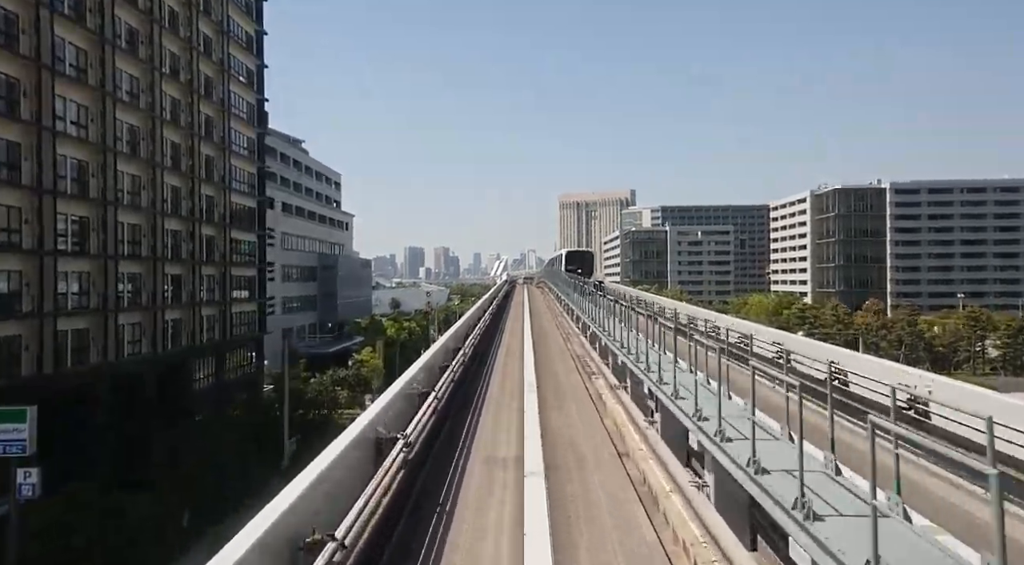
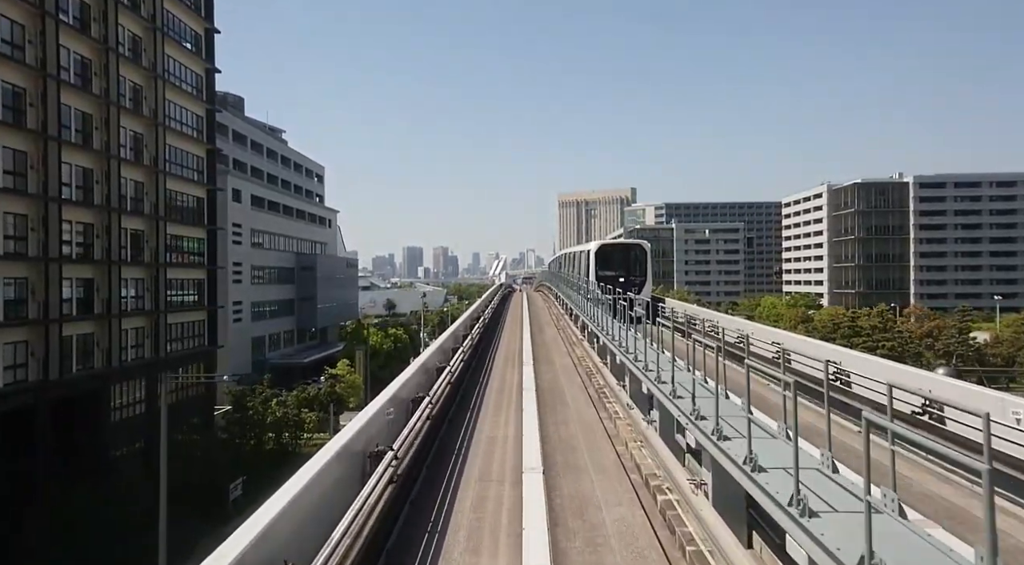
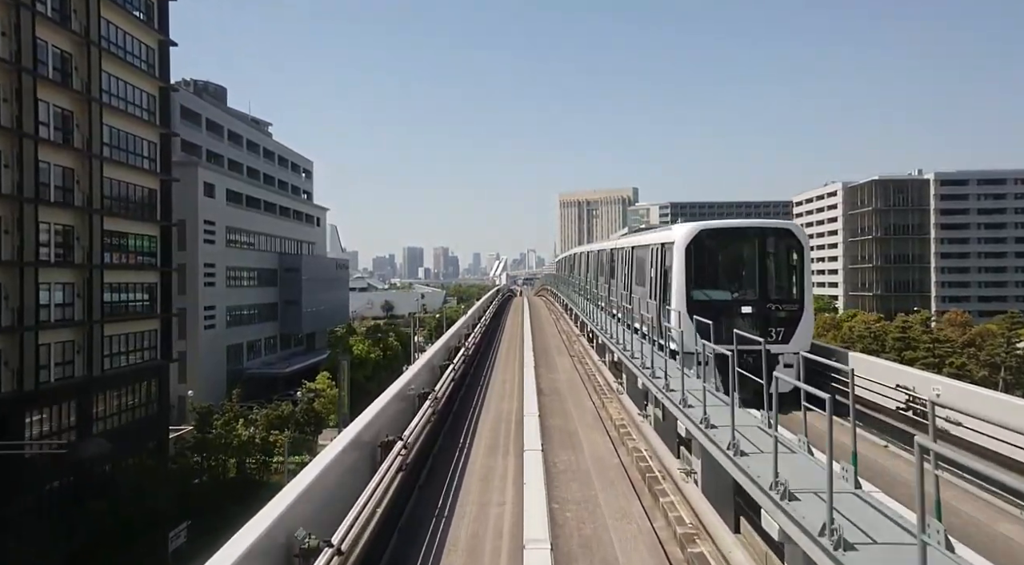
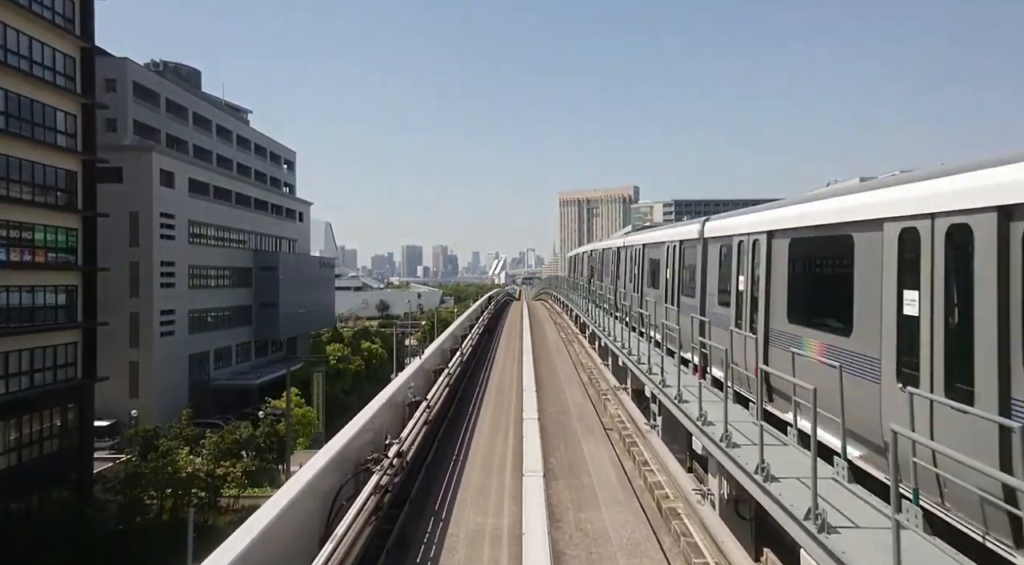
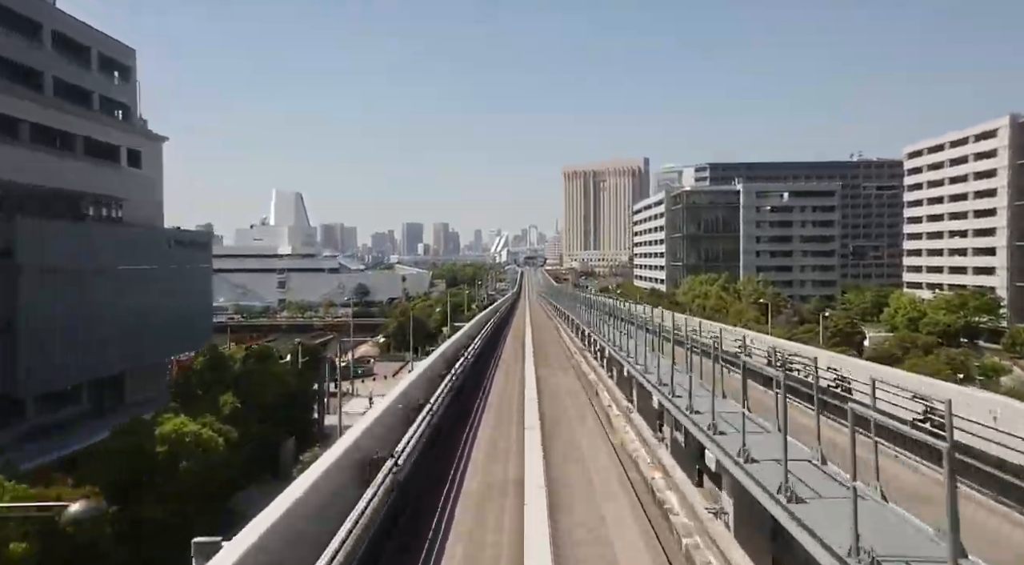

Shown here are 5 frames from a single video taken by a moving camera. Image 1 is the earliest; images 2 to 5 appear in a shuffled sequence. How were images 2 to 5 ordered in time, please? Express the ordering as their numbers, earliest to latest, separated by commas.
2, 3, 4, 5
